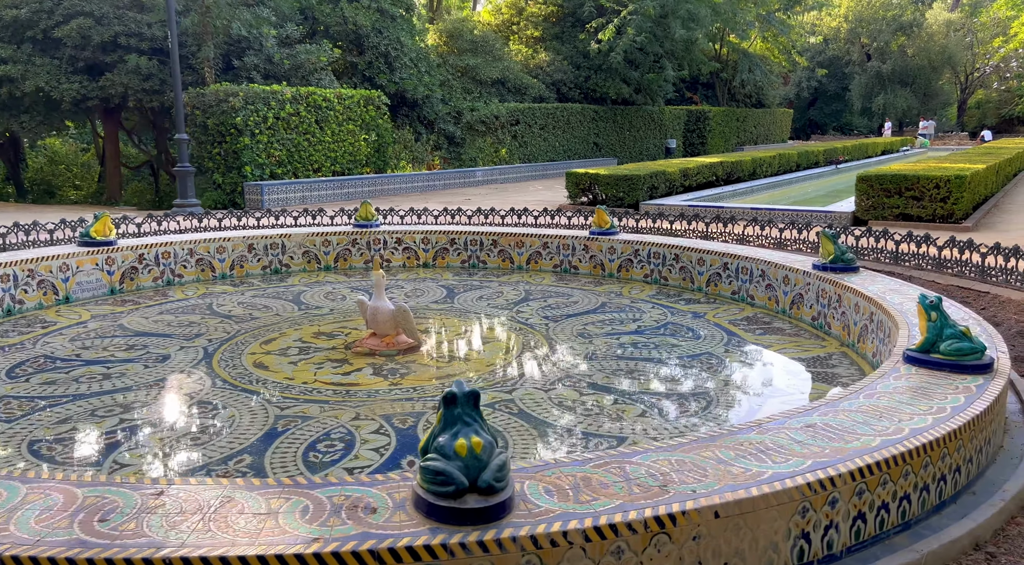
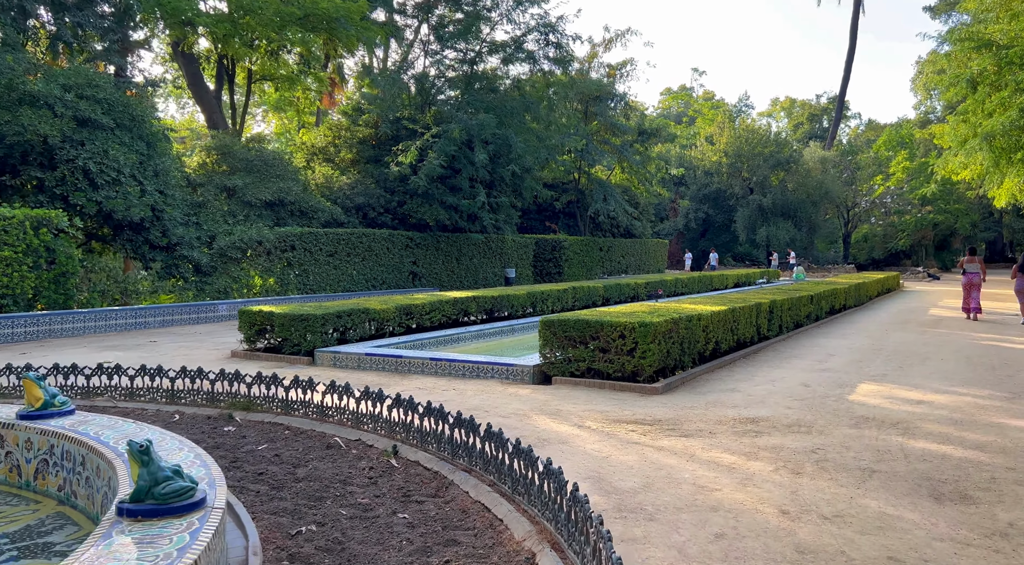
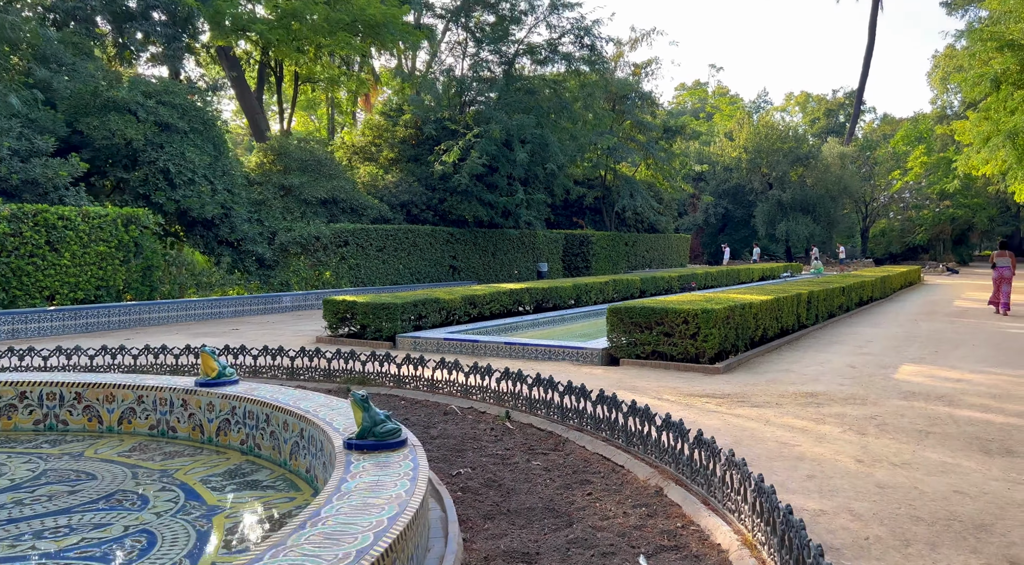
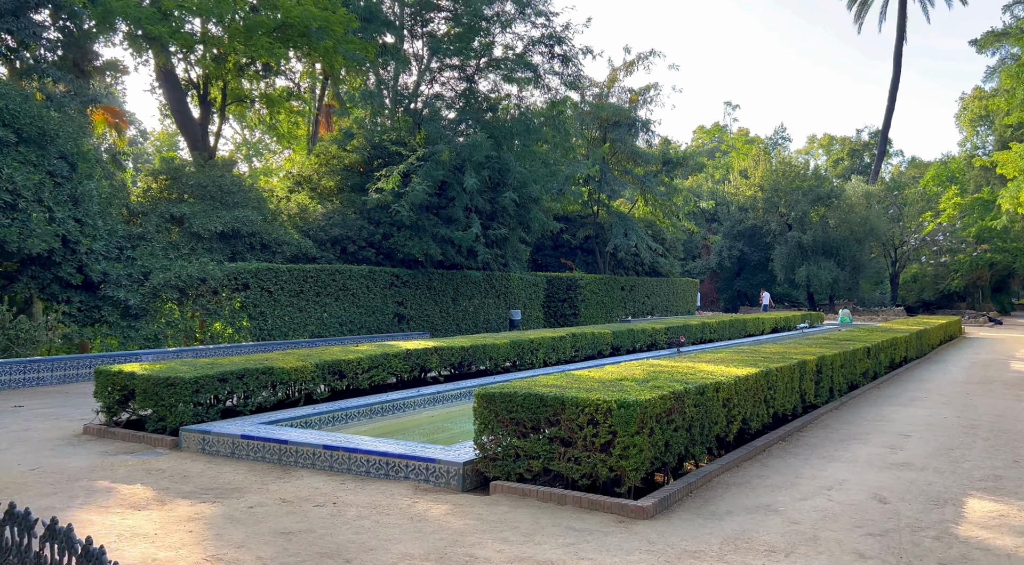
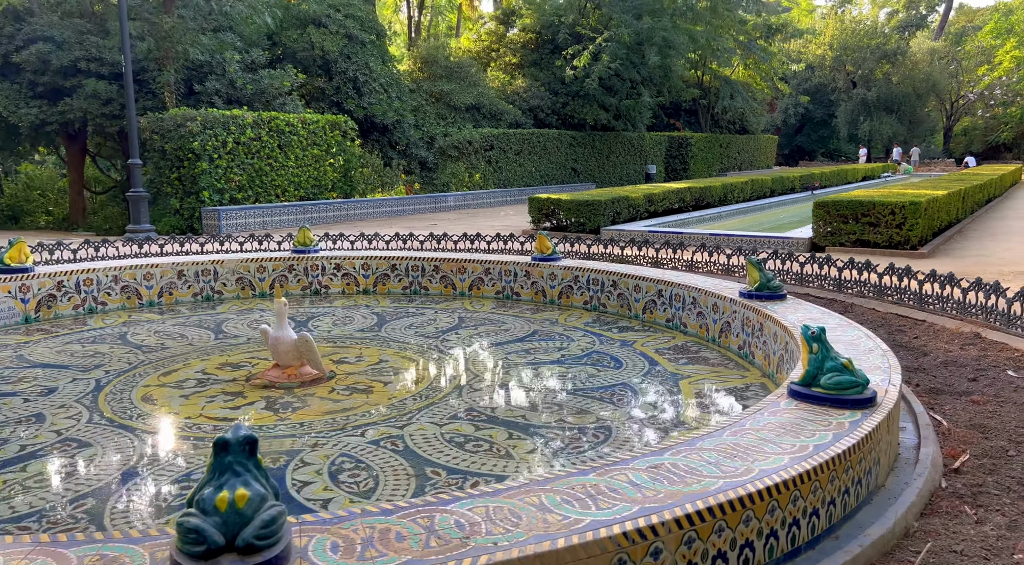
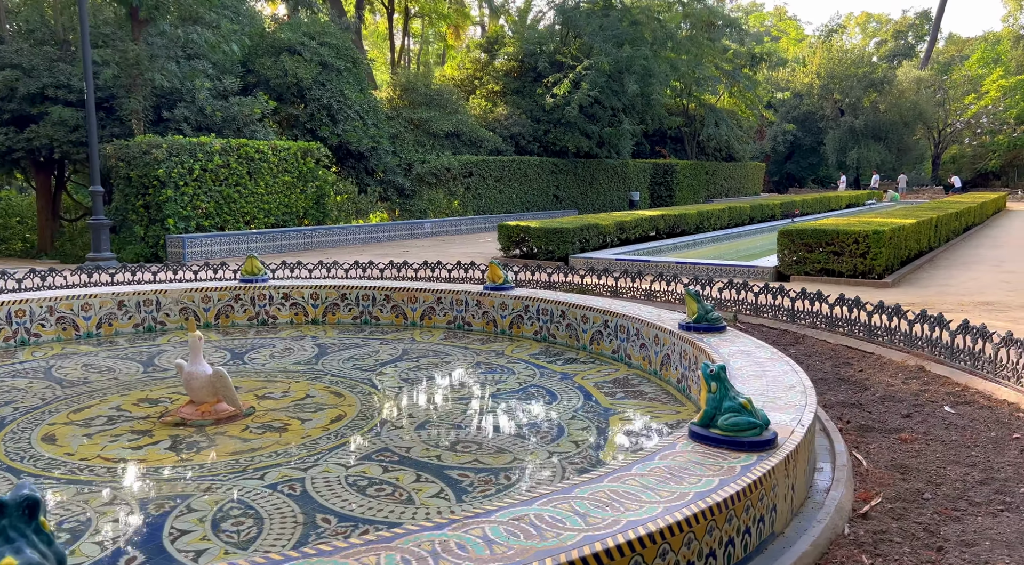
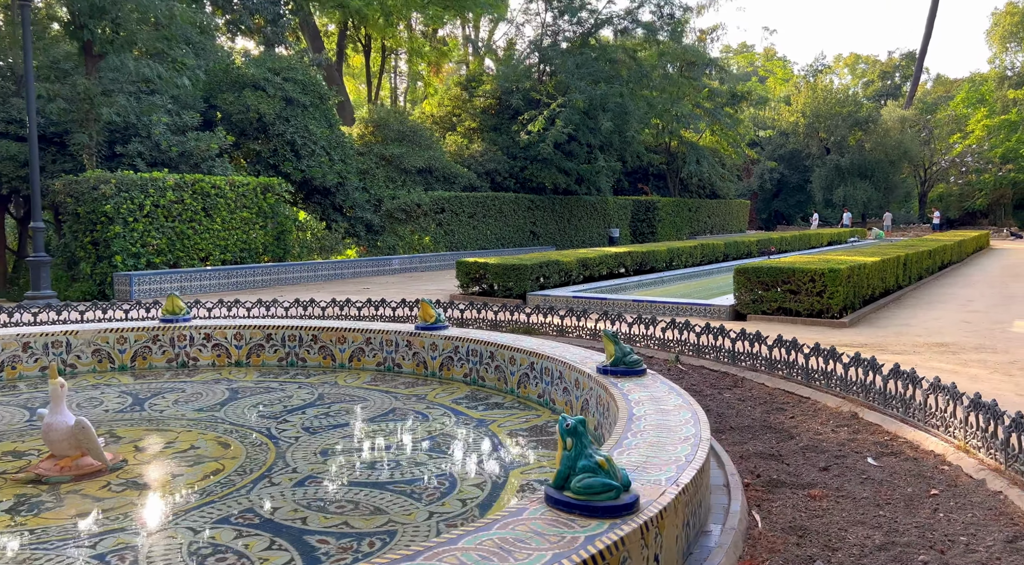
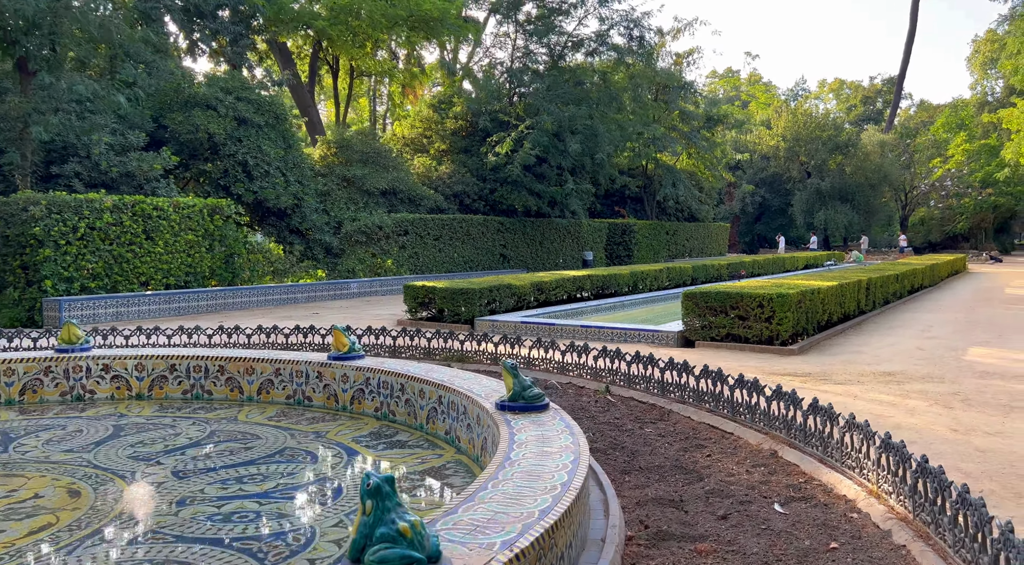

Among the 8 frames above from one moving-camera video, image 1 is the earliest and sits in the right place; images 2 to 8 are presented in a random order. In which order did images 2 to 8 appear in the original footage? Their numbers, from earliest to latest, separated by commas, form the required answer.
5, 6, 7, 8, 3, 2, 4
